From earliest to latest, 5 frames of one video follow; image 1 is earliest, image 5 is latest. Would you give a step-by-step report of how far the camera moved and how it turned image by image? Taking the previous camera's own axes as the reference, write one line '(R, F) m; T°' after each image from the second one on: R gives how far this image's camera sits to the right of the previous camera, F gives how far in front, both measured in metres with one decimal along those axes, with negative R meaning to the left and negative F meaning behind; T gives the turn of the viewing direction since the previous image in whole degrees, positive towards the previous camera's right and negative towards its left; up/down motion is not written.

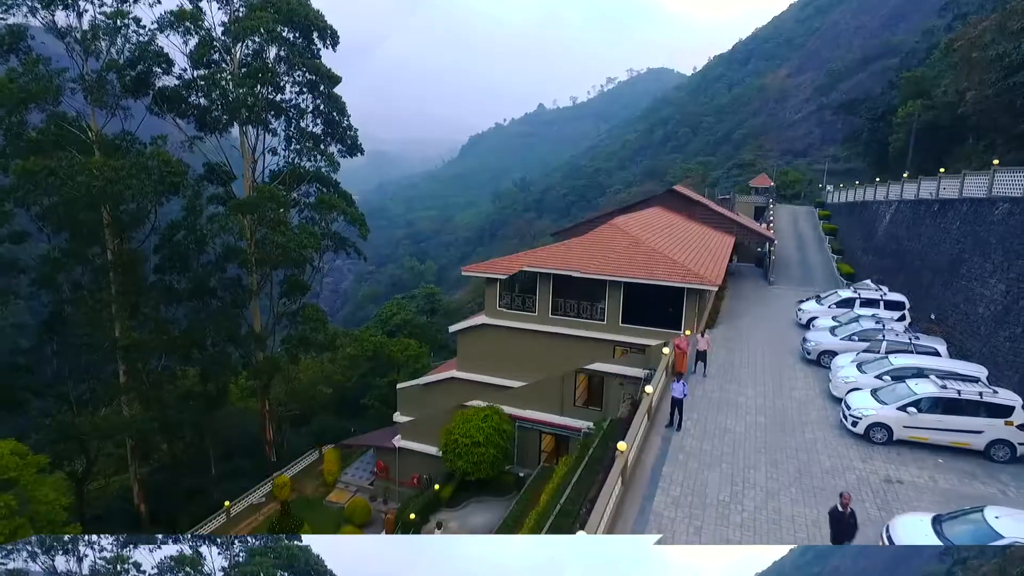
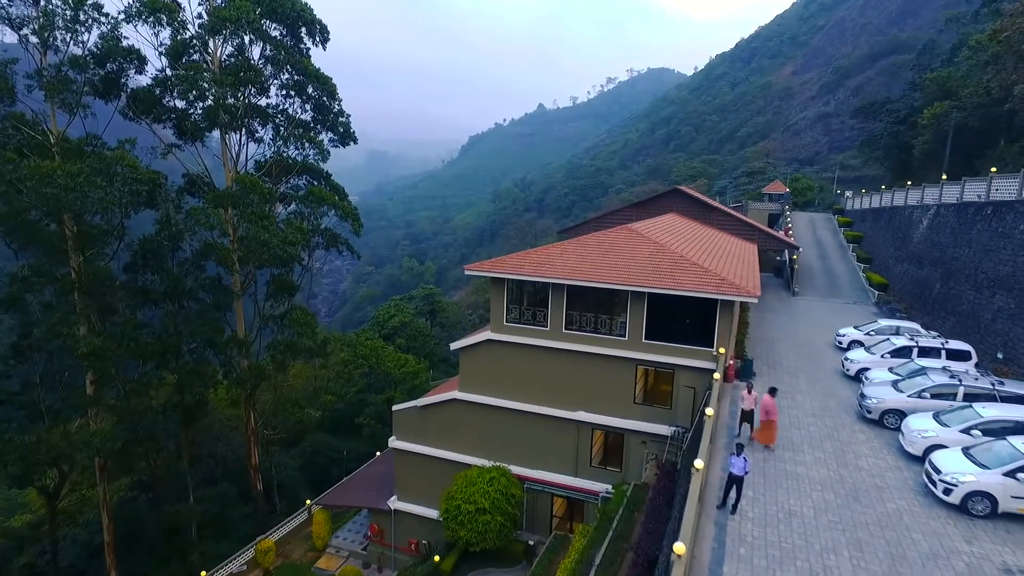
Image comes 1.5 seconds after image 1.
(-0.2, +1.8) m; 0°
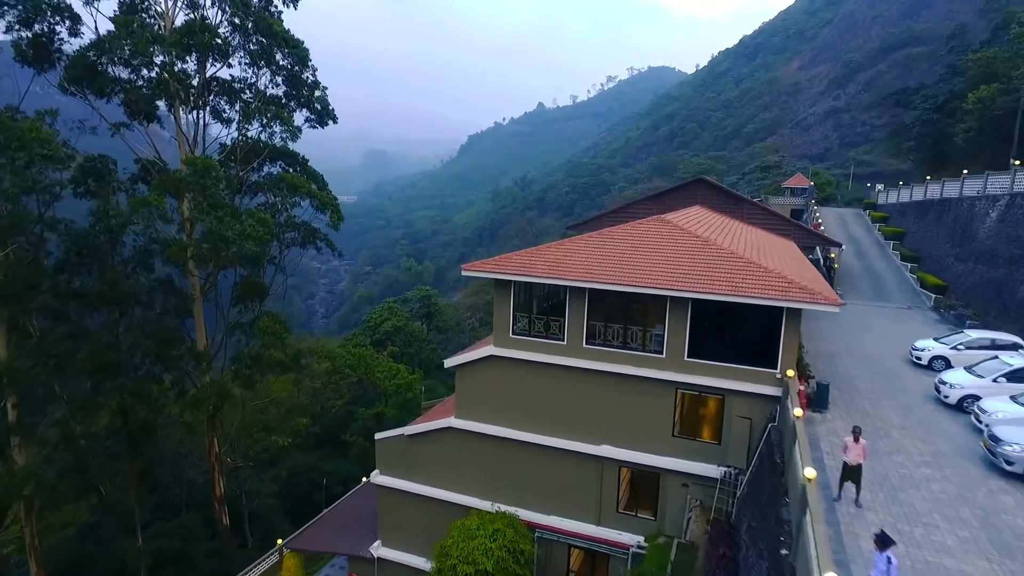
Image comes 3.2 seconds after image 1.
(-0.2, +3.0) m; 0°
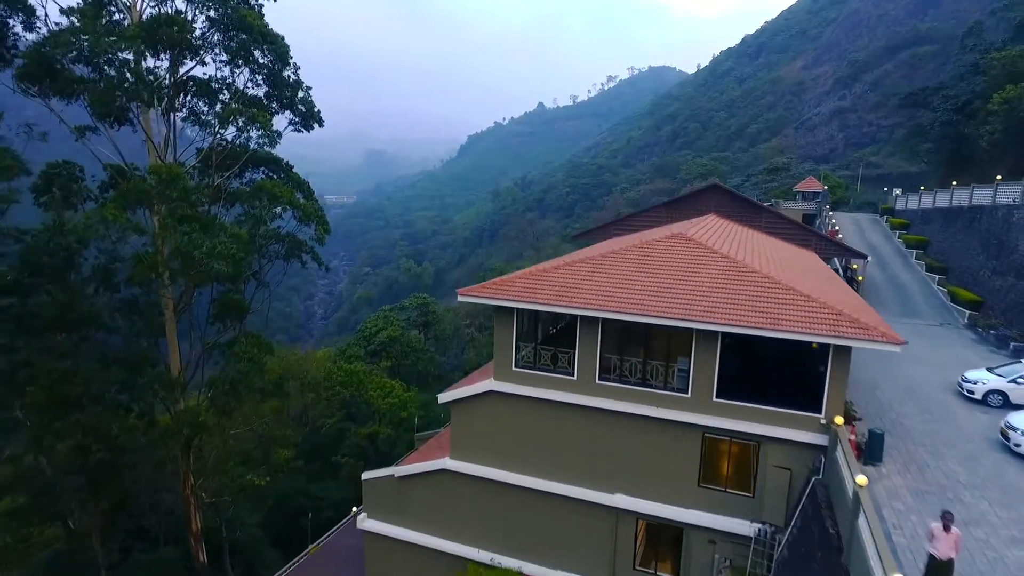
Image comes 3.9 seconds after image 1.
(-0.1, +1.5) m; 0°
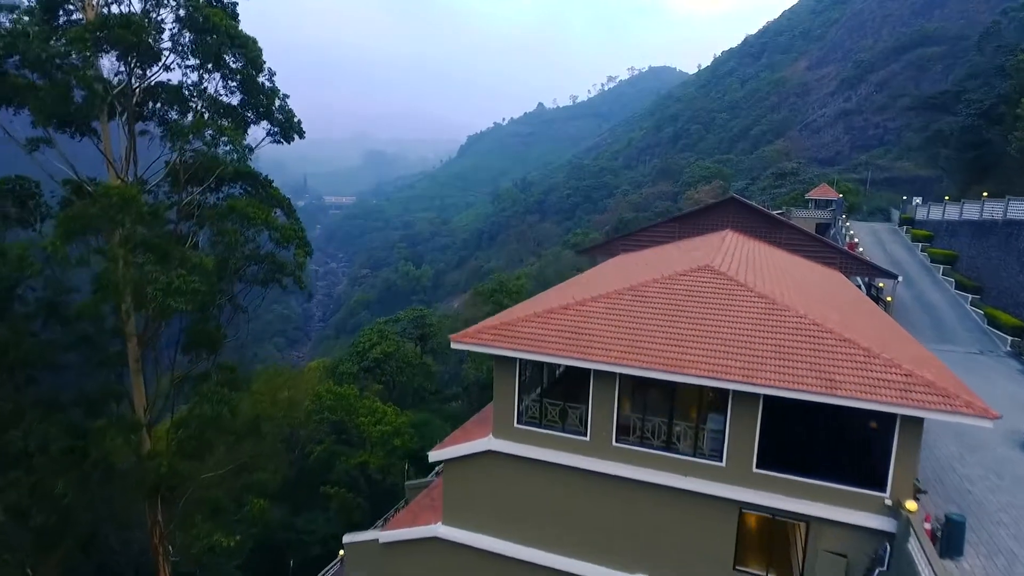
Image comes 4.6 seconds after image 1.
(0.0, +1.6) m; 0°
